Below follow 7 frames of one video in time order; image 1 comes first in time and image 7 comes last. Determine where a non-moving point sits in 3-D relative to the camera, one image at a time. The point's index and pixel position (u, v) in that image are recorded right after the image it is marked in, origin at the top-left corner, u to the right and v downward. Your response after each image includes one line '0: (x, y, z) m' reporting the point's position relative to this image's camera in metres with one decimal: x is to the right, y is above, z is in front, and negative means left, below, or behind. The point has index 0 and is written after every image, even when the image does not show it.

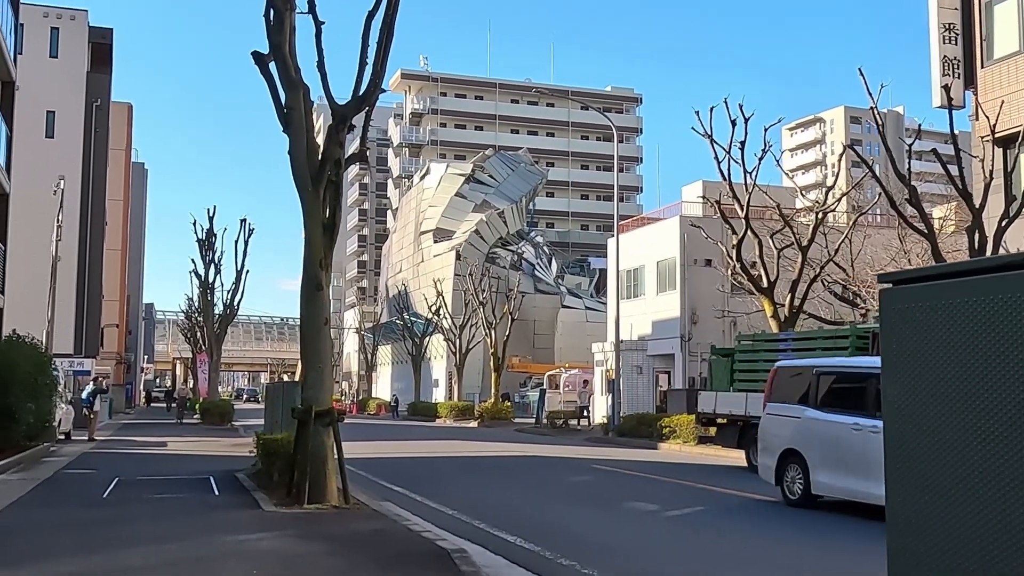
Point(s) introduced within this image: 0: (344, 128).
0: (-1.9, +1.8, +11.2) m
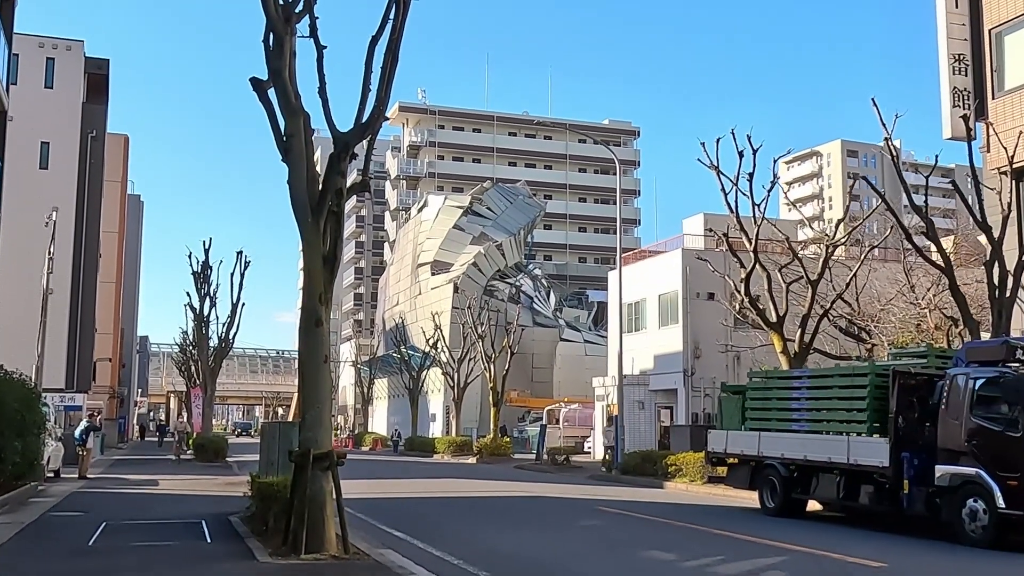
0: (-1.8, +1.4, +10.7) m
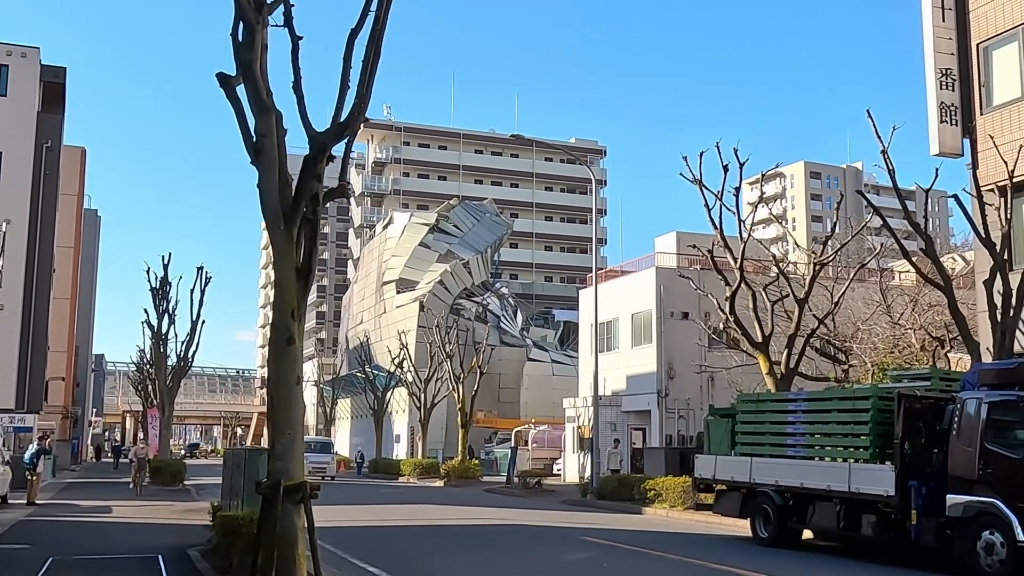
0: (-1.8, +1.3, +9.8) m
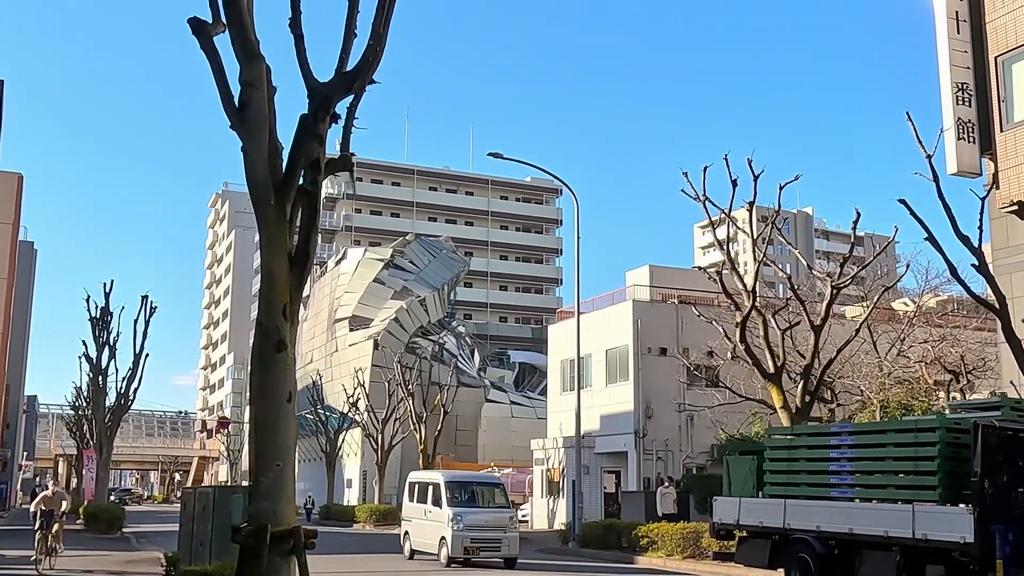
0: (-1.4, +1.3, +7.8) m
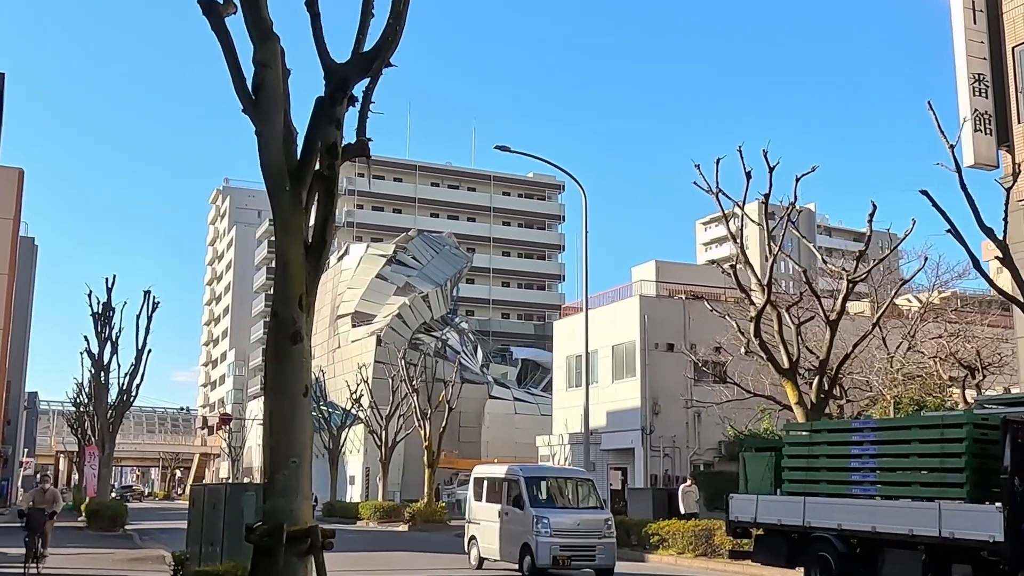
0: (-1.2, +1.4, +7.5) m
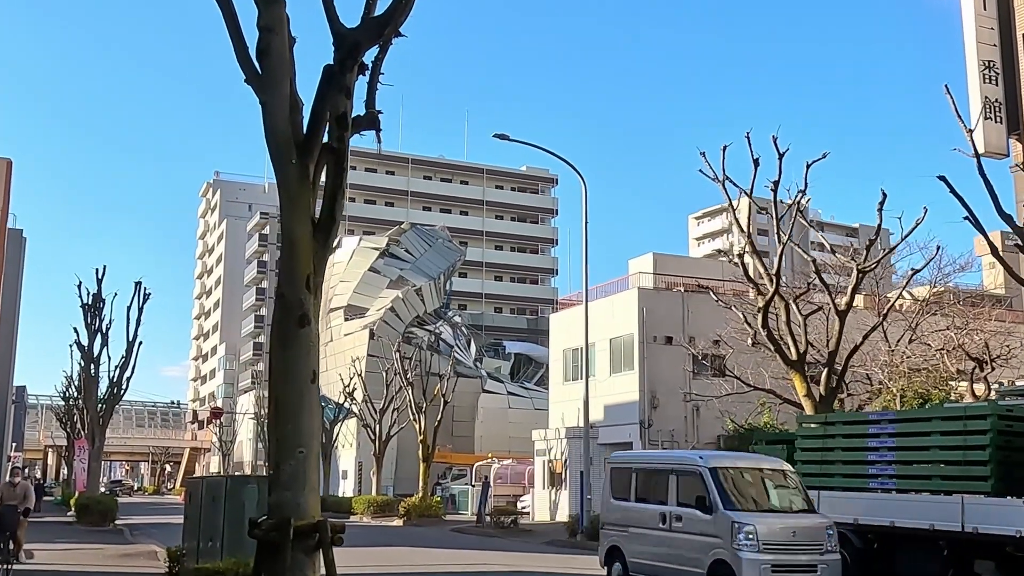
0: (-1.1, +1.5, +7.0) m
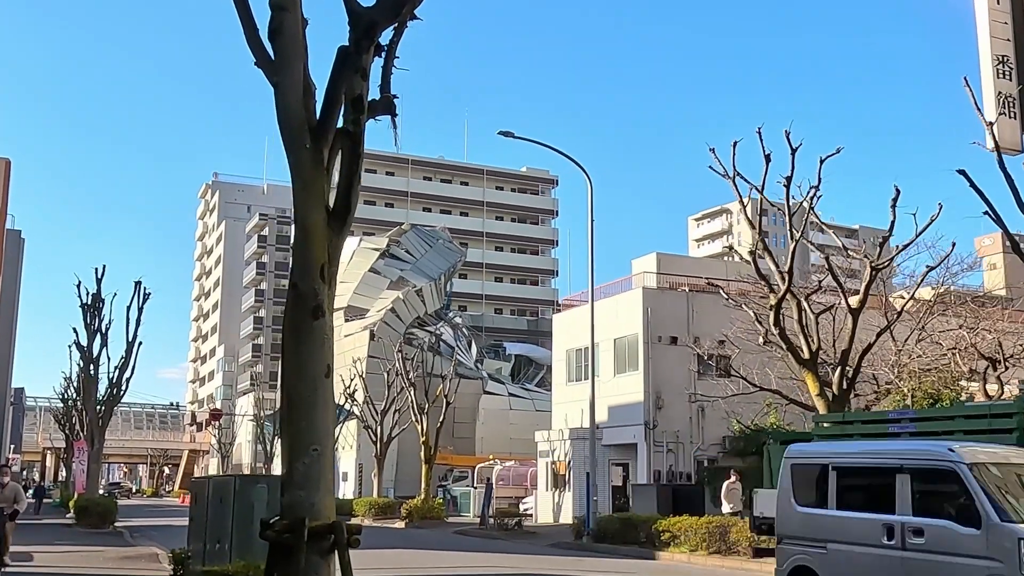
0: (-1.0, +1.6, +6.7) m
